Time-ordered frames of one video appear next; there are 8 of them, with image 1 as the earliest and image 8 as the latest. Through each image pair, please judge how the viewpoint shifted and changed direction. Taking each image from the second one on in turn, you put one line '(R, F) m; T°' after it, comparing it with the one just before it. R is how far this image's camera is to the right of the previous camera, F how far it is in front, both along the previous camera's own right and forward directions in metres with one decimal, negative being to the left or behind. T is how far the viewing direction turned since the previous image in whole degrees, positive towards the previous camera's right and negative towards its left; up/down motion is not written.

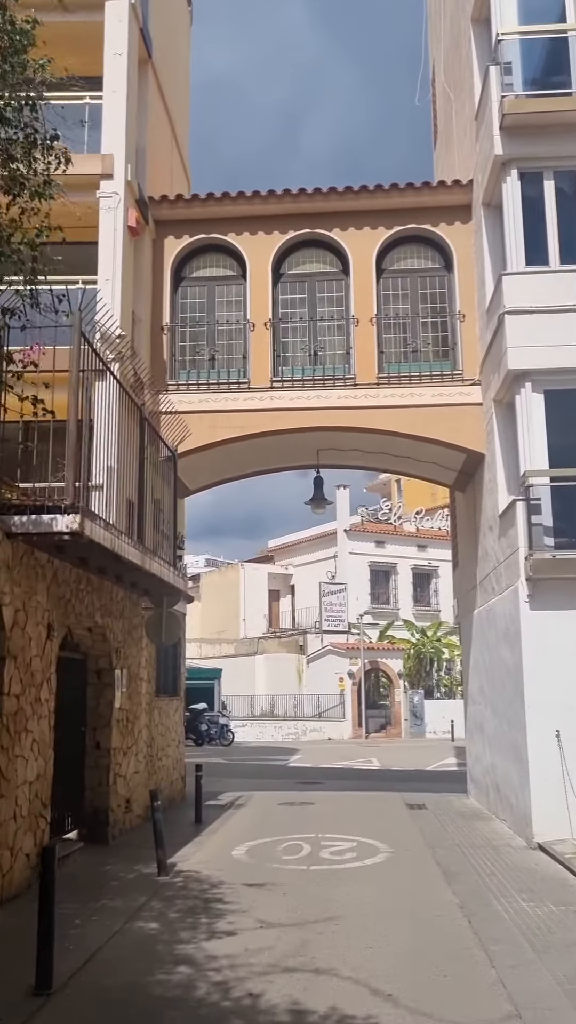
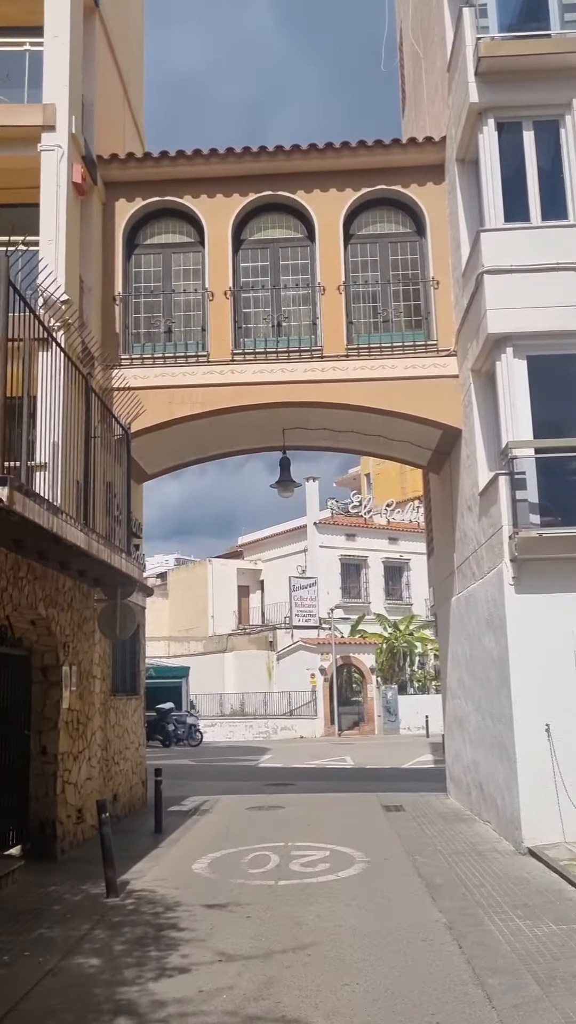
(+0.1, +1.0) m; +2°
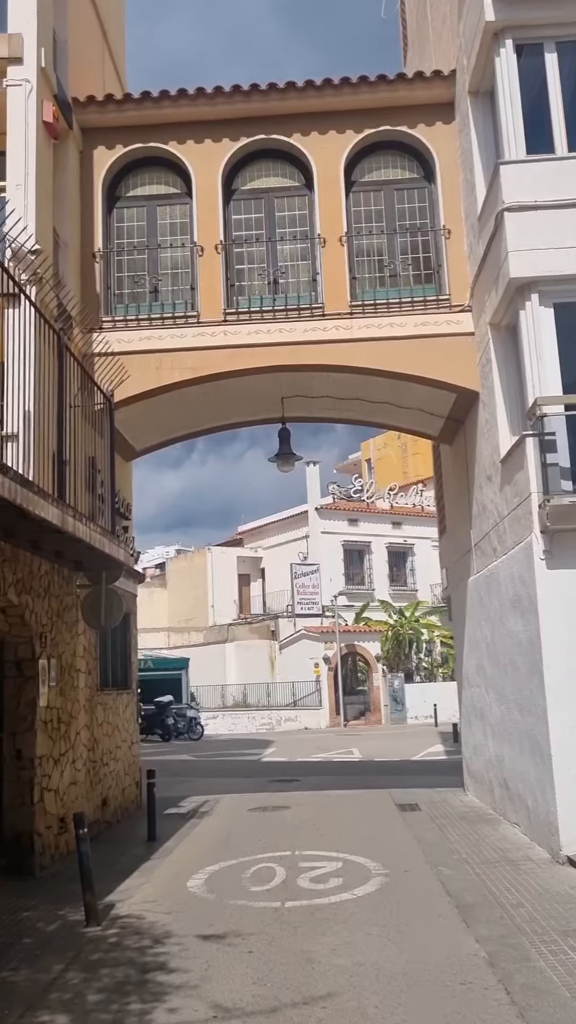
(0.0, +1.2) m; 0°
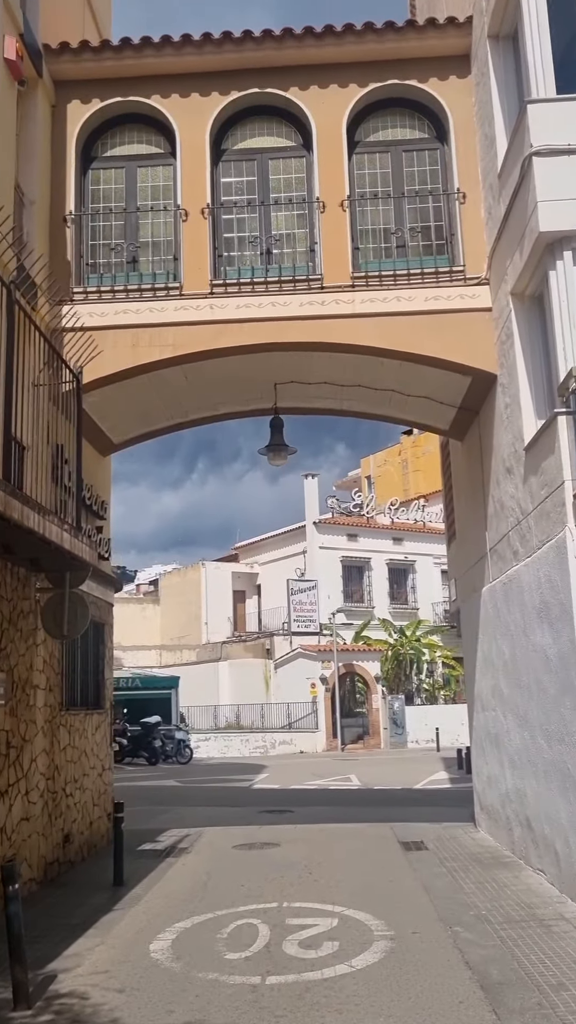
(+0.1, +1.4) m; 0°
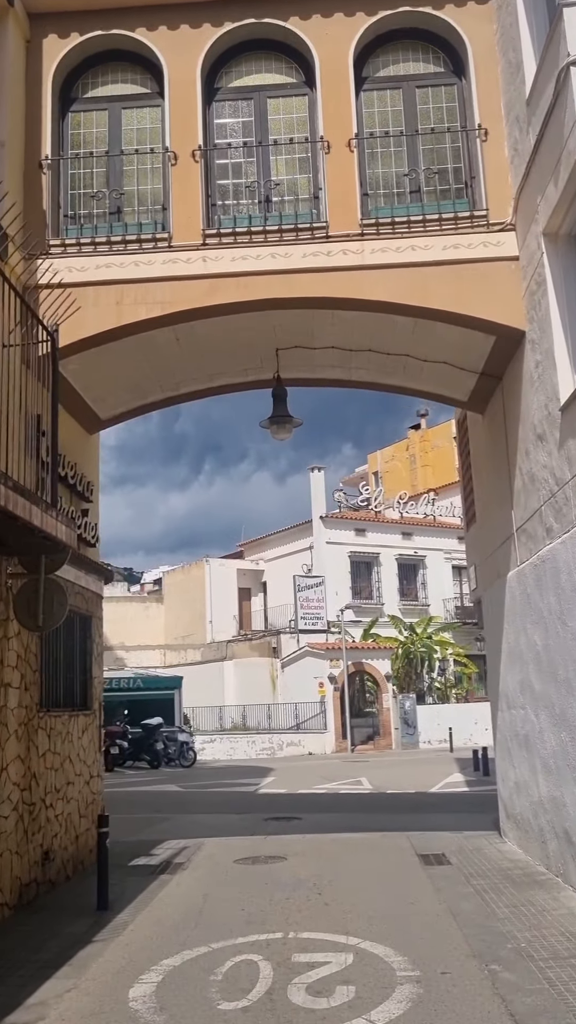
(0.0, +1.1) m; 0°
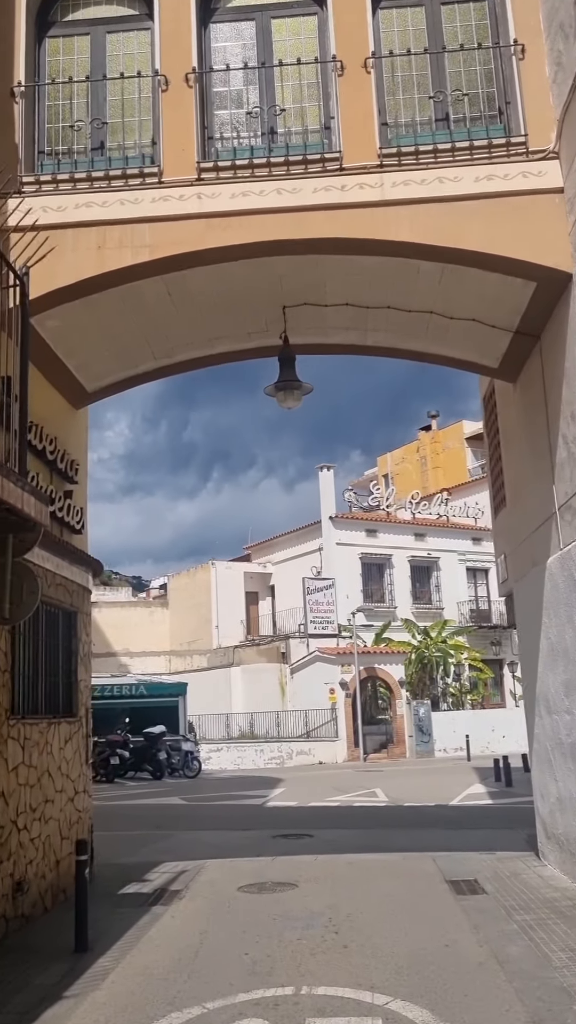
(0.0, +1.3) m; -1°
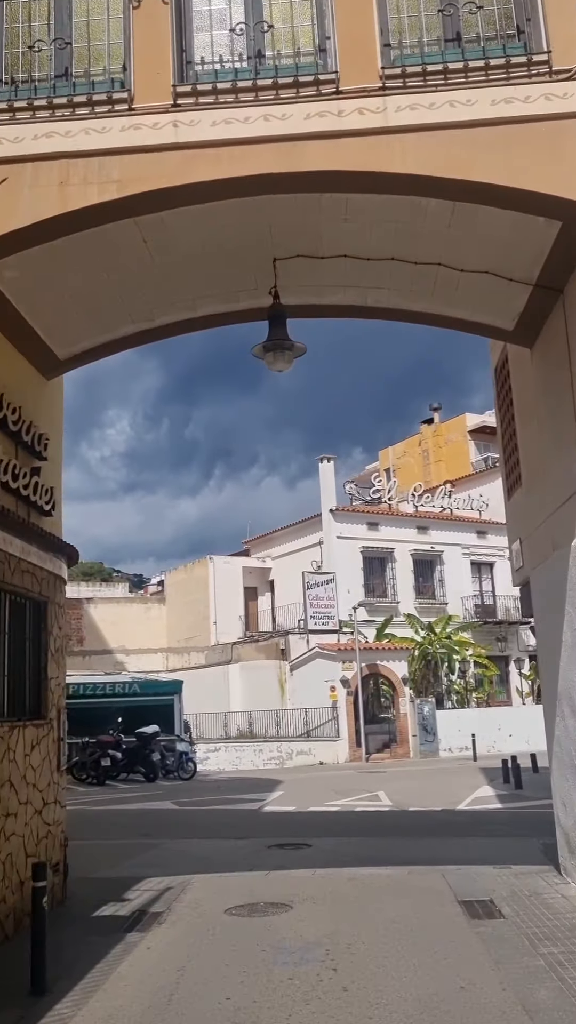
(+0.1, +1.0) m; 0°
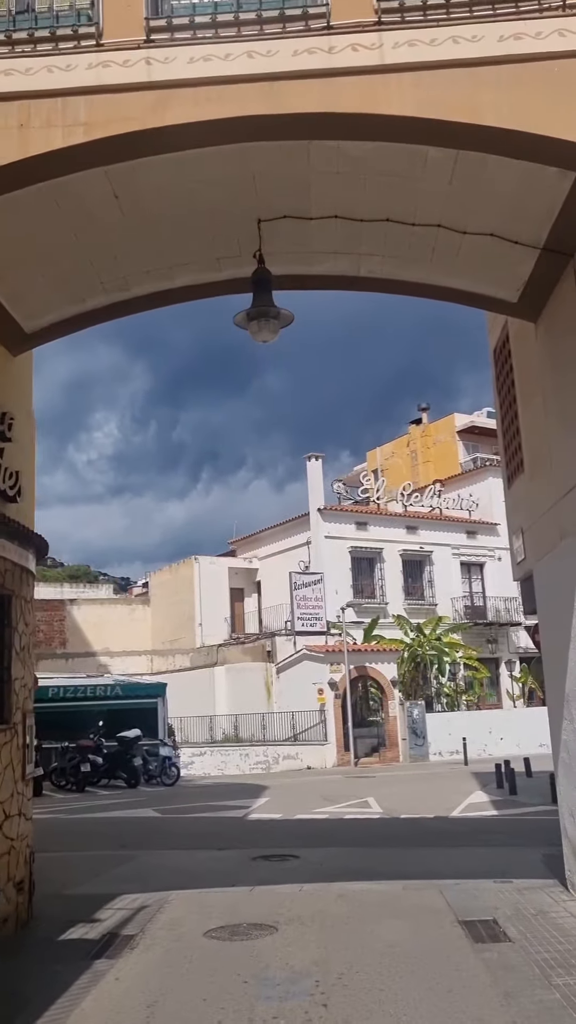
(0.0, +0.7) m; +1°
